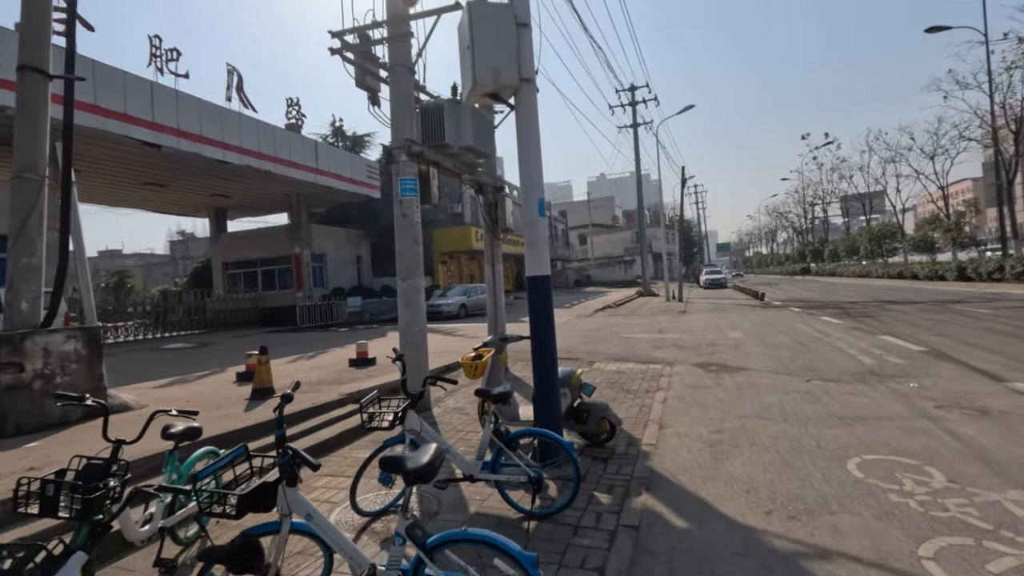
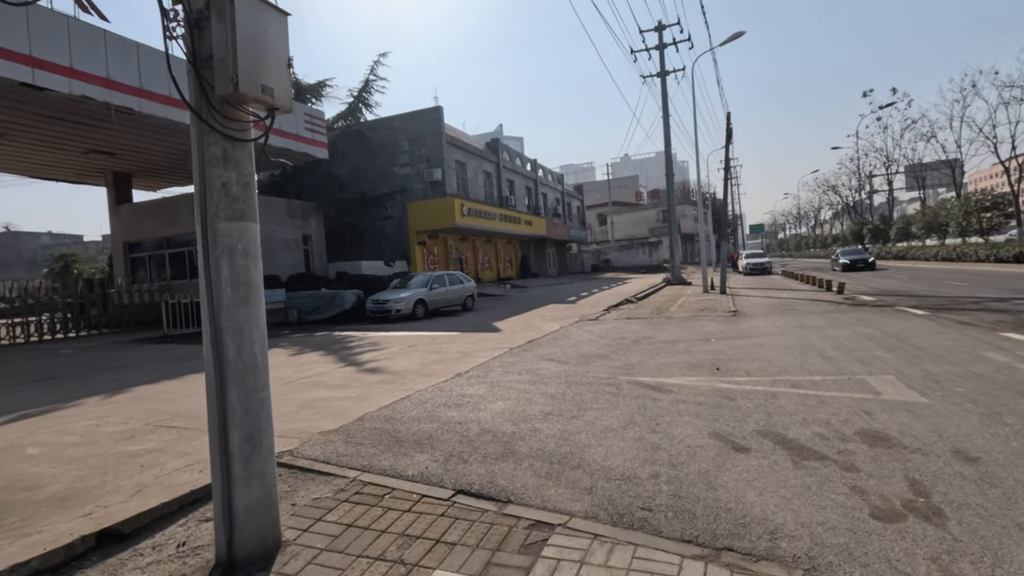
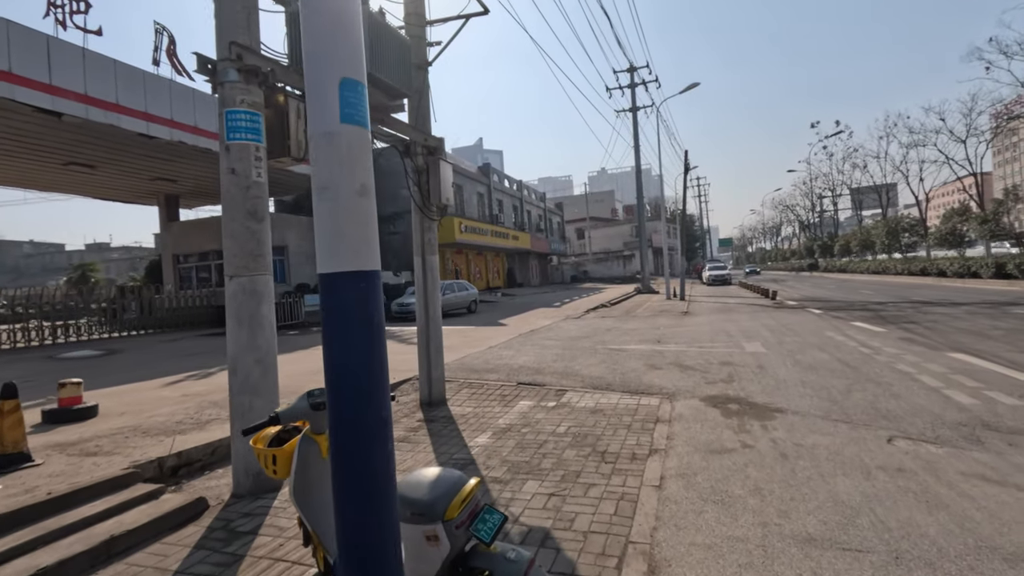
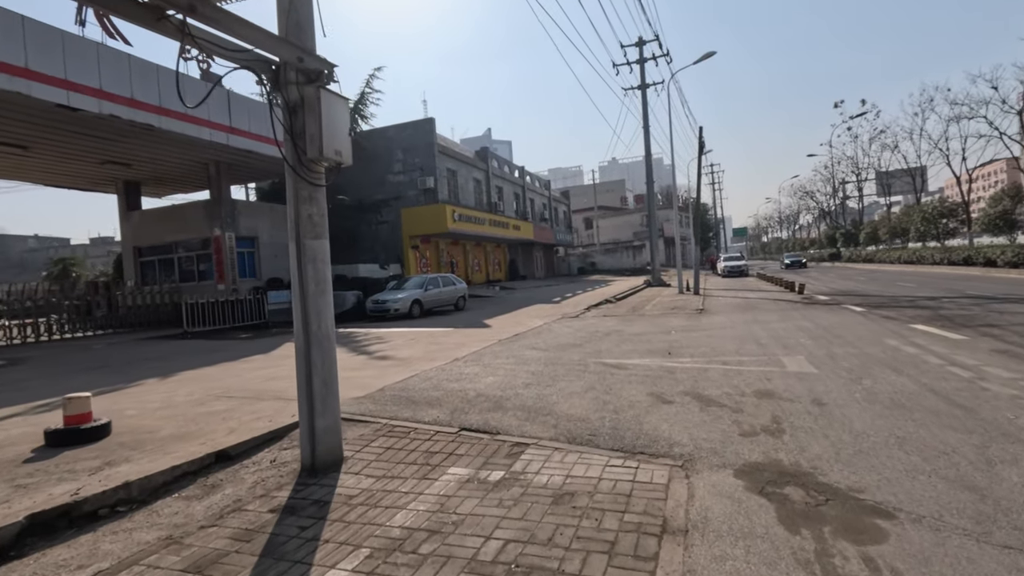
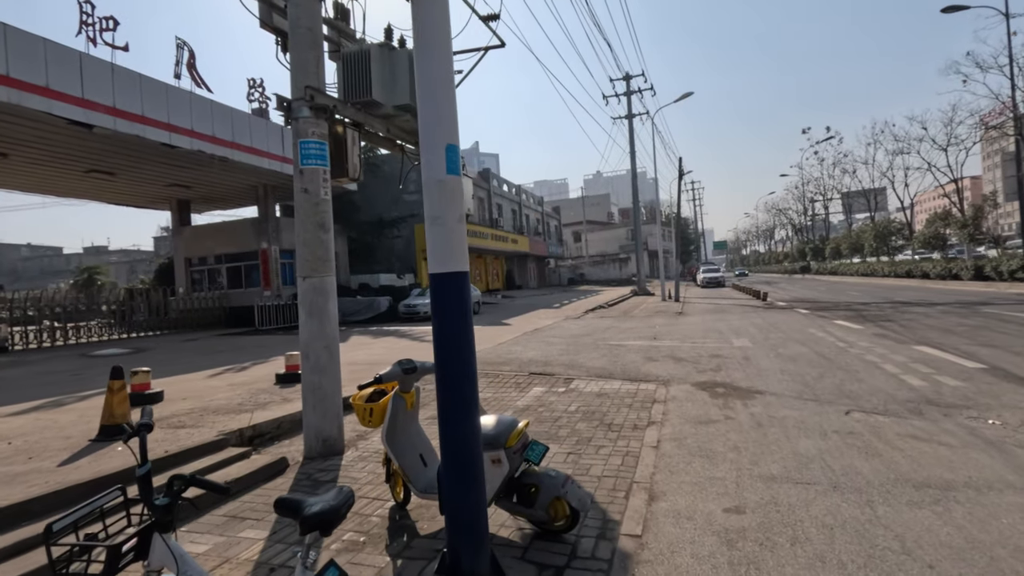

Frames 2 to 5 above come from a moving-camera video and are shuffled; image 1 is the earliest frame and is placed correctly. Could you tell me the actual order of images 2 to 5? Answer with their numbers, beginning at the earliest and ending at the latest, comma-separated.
5, 3, 4, 2
